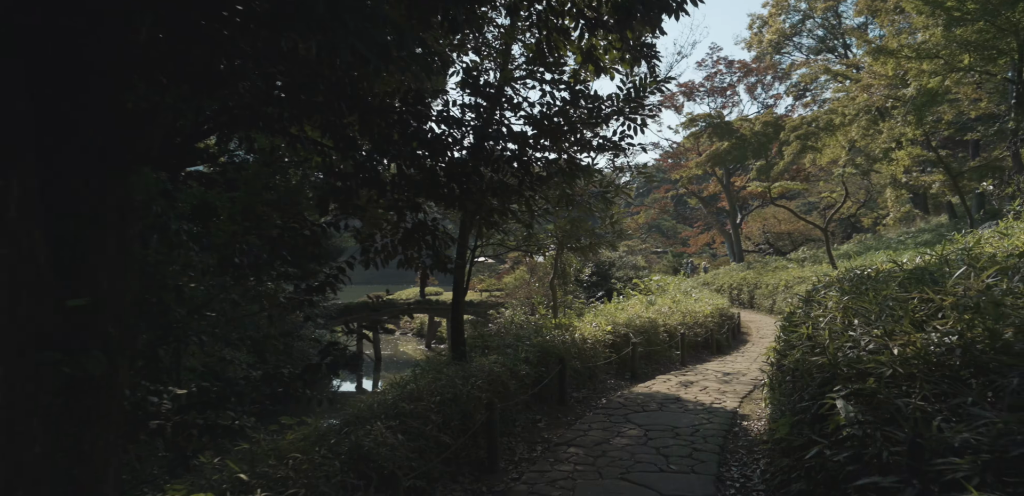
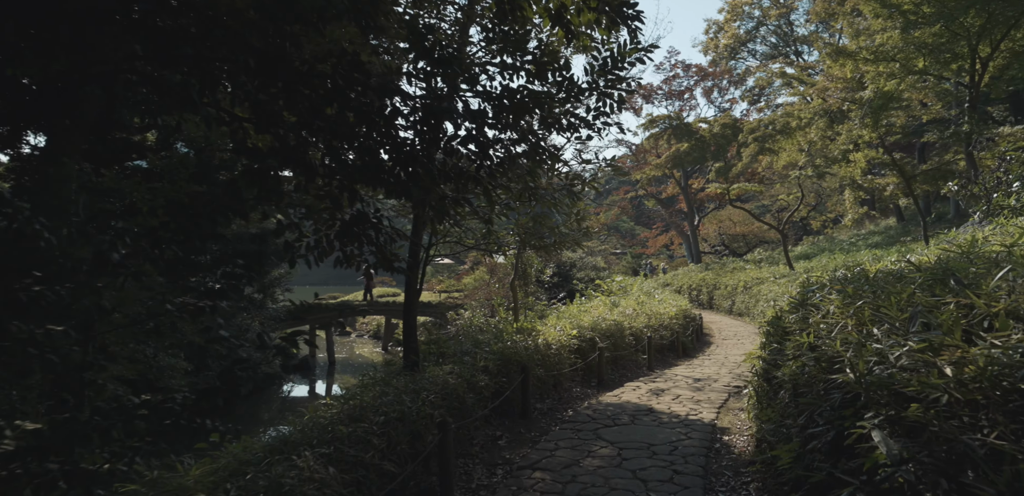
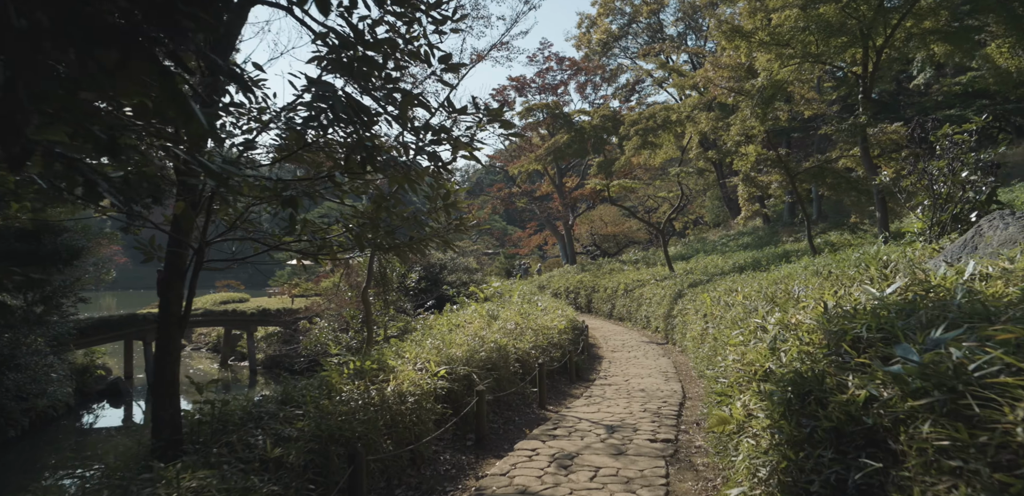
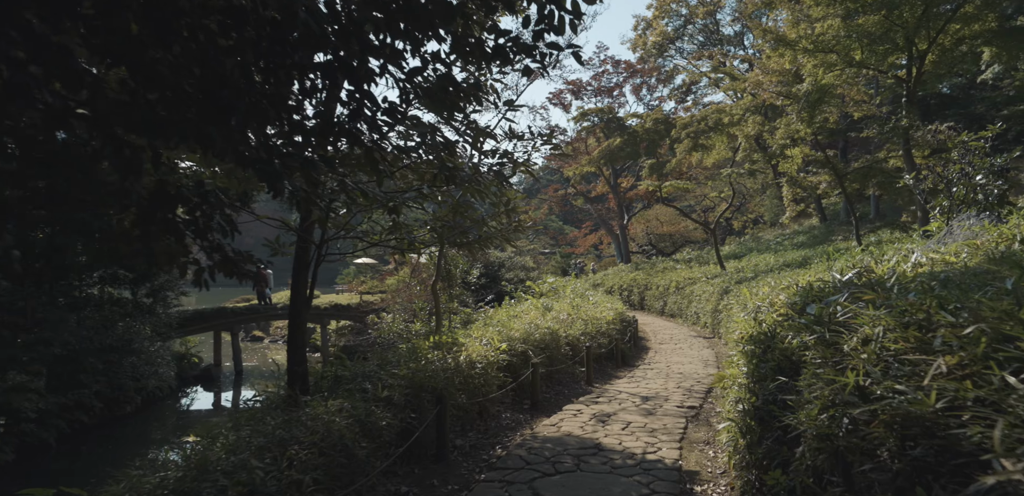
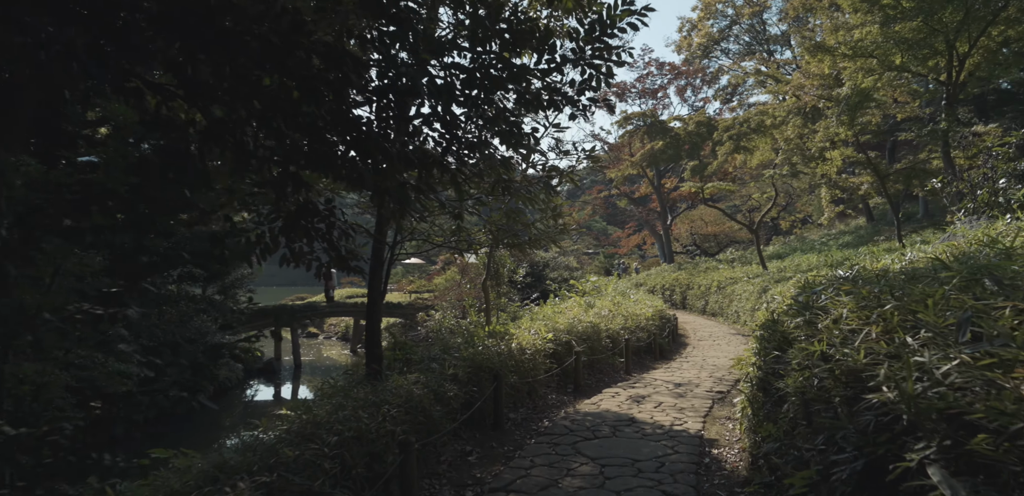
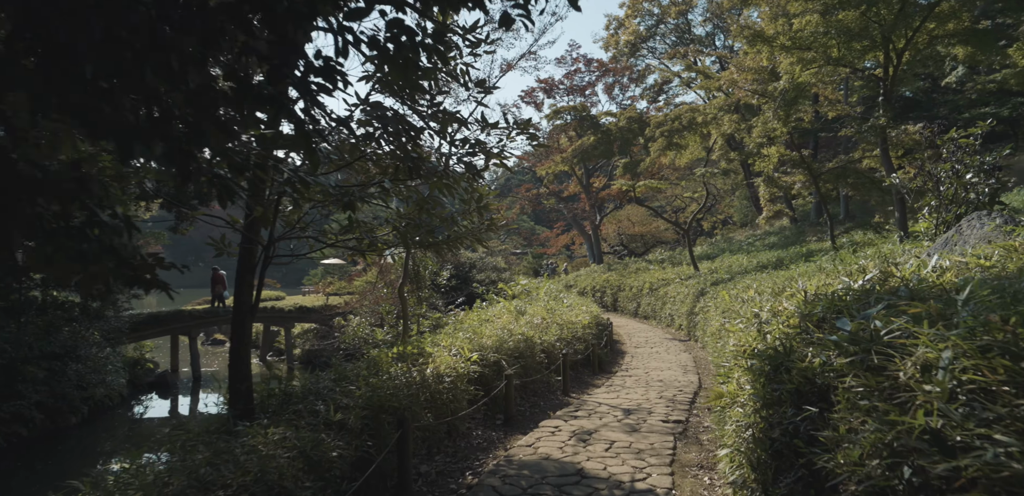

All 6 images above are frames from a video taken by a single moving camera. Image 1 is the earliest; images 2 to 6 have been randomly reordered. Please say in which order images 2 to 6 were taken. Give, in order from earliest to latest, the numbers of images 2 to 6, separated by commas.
2, 5, 4, 6, 3
